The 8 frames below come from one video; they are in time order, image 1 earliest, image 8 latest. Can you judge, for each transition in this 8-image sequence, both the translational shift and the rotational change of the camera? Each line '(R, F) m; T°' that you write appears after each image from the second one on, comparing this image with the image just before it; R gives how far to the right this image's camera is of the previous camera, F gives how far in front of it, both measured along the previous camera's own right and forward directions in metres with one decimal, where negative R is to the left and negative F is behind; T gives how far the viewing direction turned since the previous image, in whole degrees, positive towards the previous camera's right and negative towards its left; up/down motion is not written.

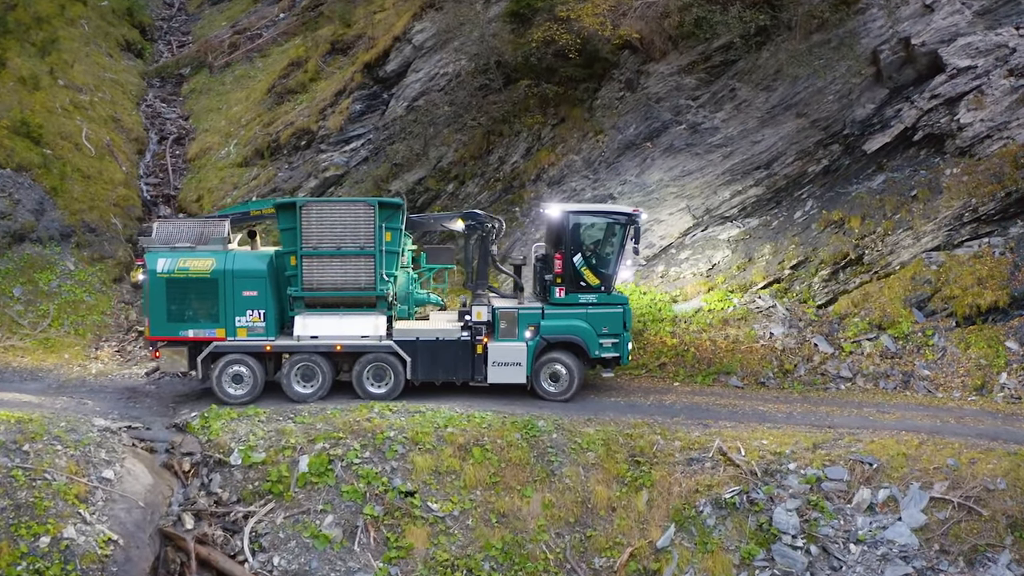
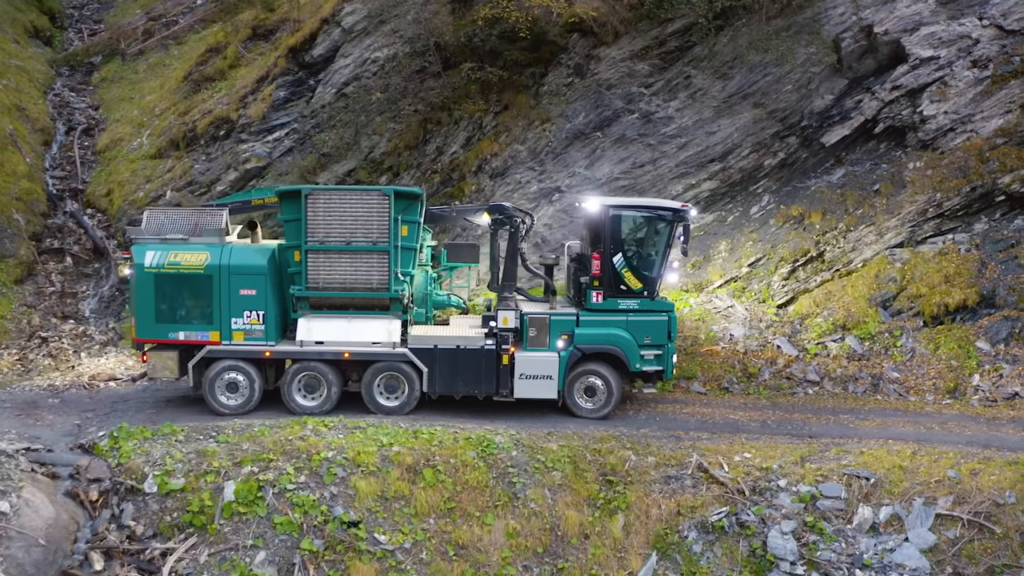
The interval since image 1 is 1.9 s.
(-0.3, +1.1) m; +5°
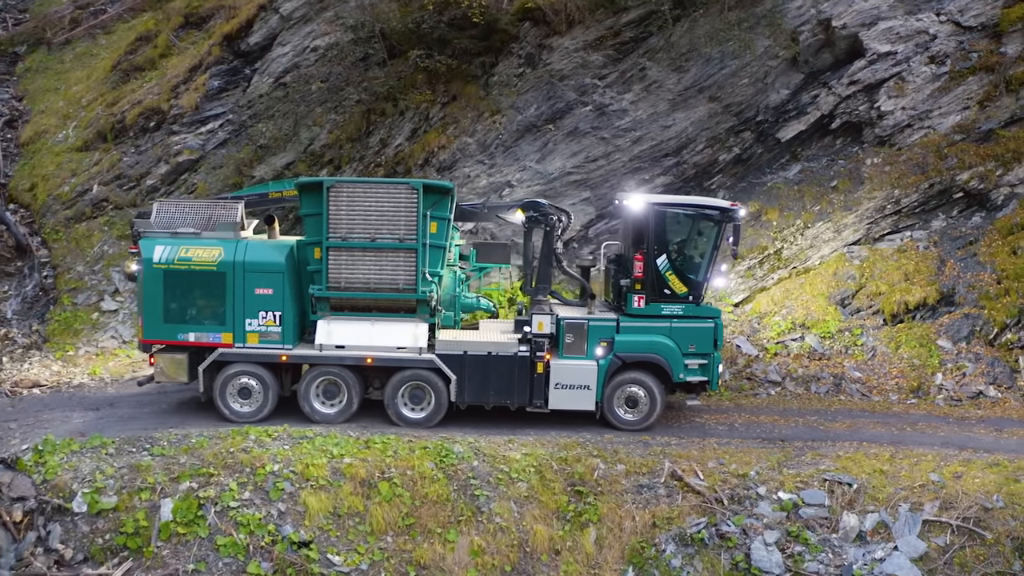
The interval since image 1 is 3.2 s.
(-0.3, +0.6) m; +4°
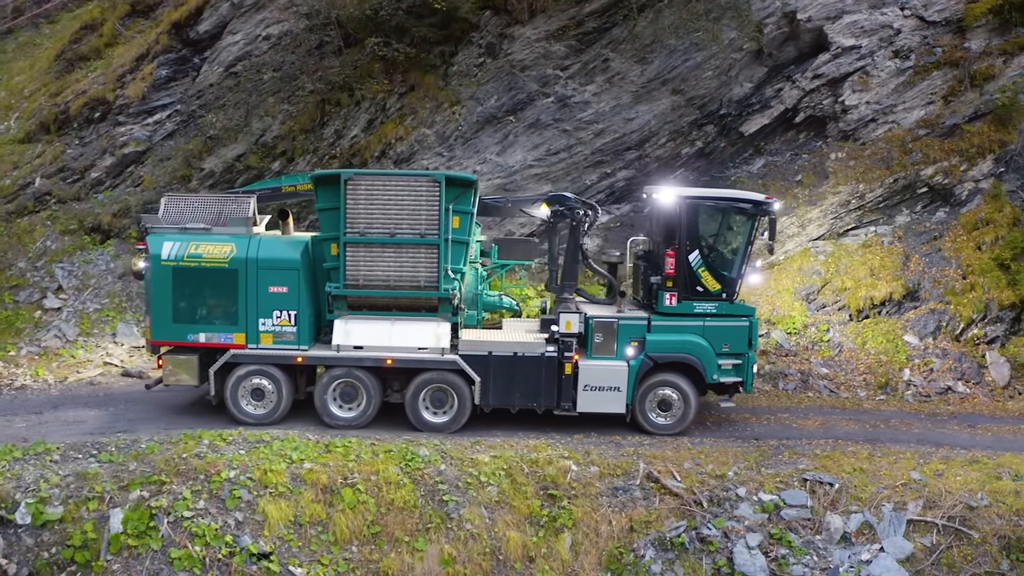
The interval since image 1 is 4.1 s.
(-0.2, +0.4) m; +3°
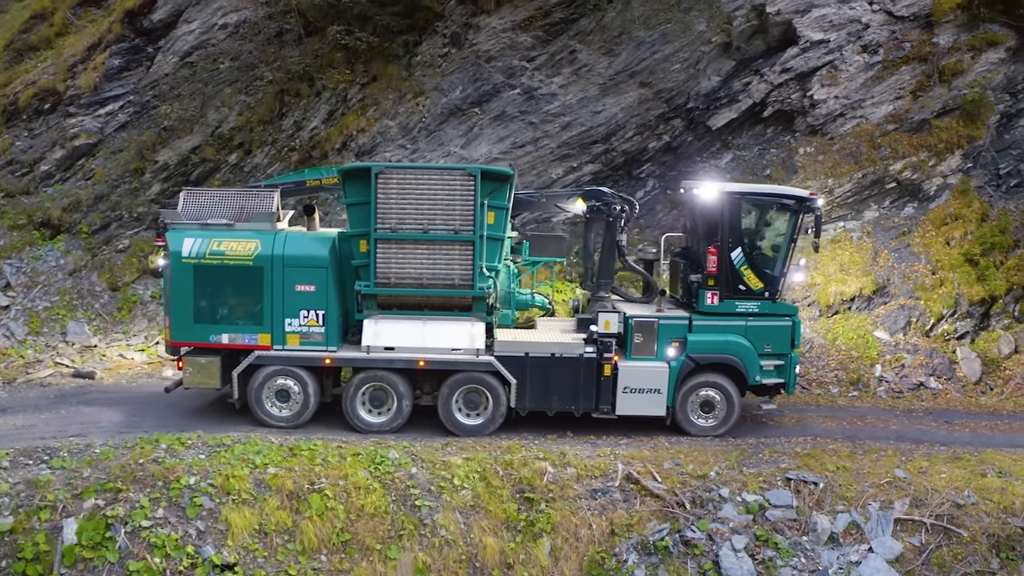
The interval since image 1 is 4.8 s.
(-0.2, +0.3) m; +3°
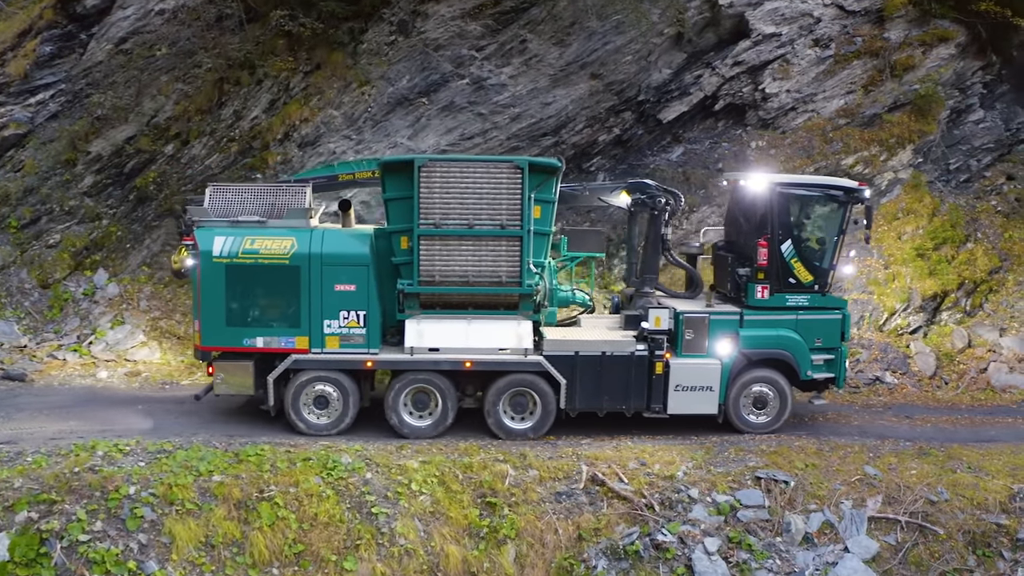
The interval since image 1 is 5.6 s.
(-0.2, +0.4) m; +4°
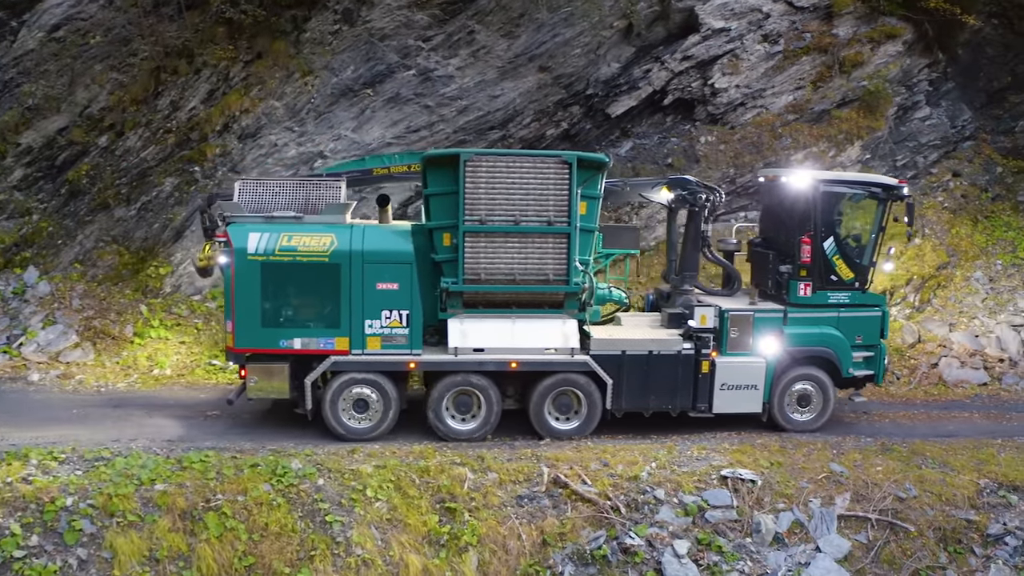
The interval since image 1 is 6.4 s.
(-0.2, +0.3) m; +4°
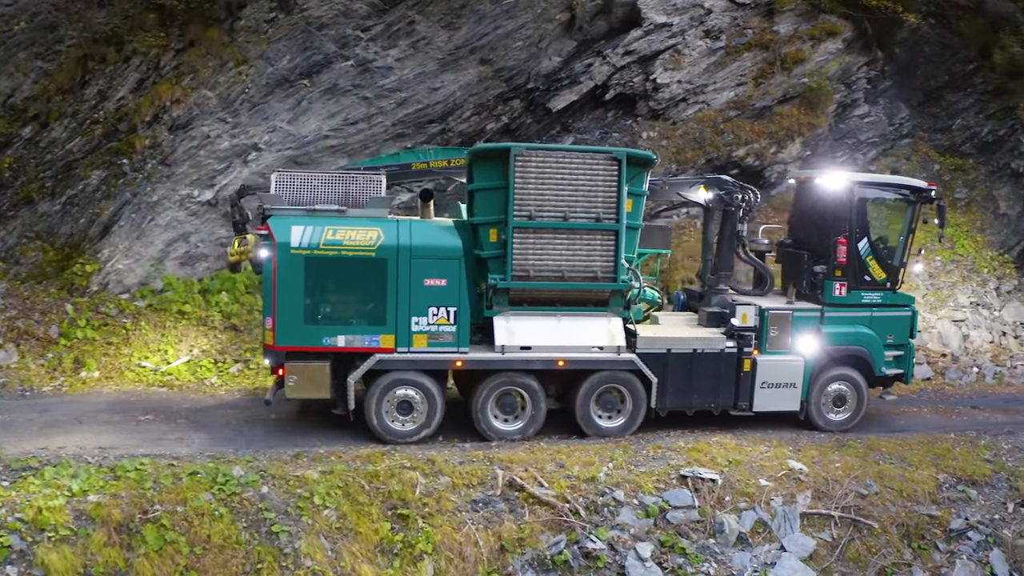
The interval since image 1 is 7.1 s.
(-0.2, +0.3) m; +4°
